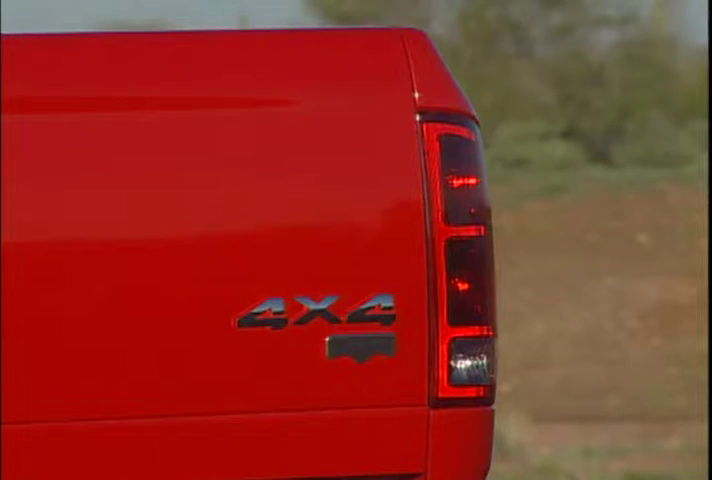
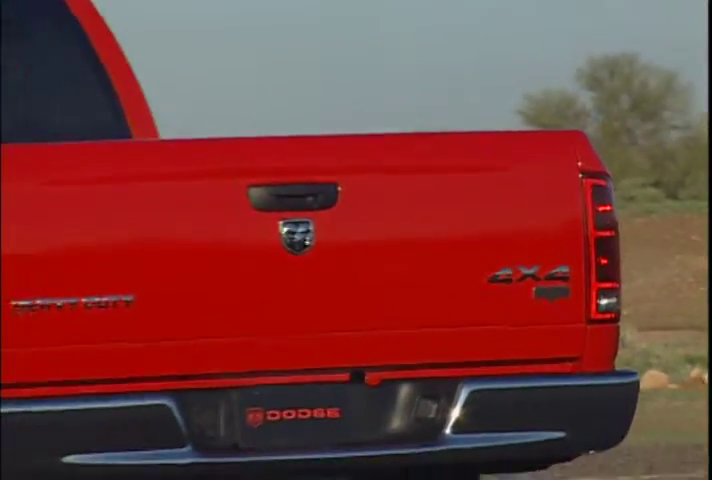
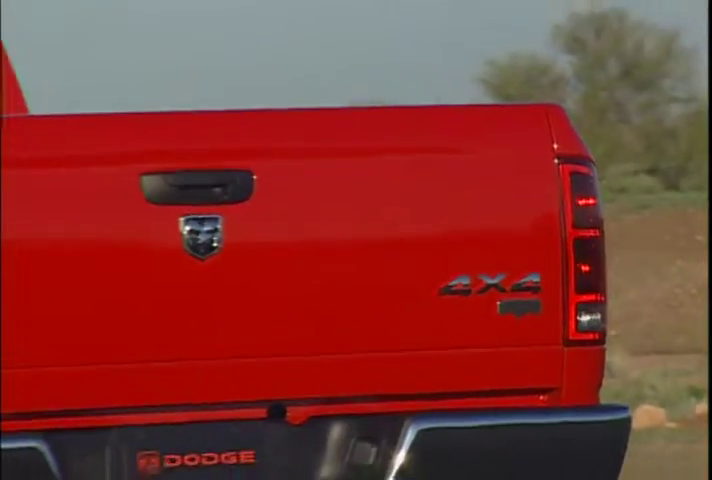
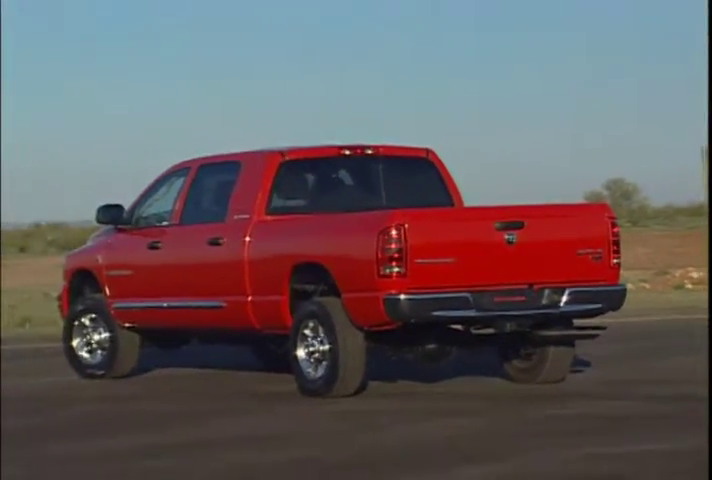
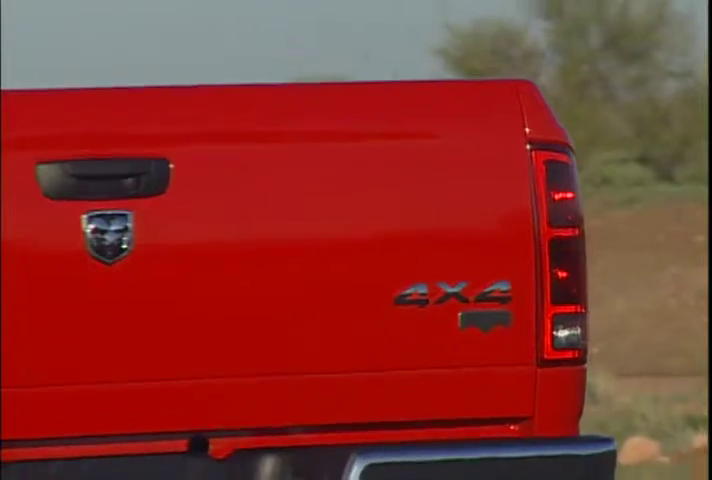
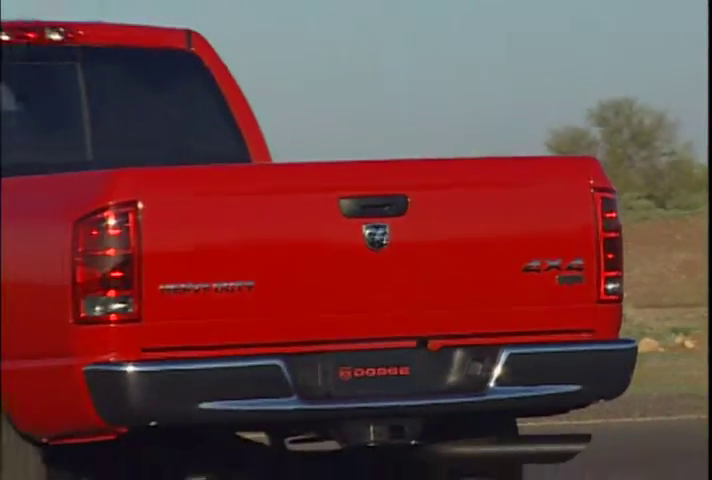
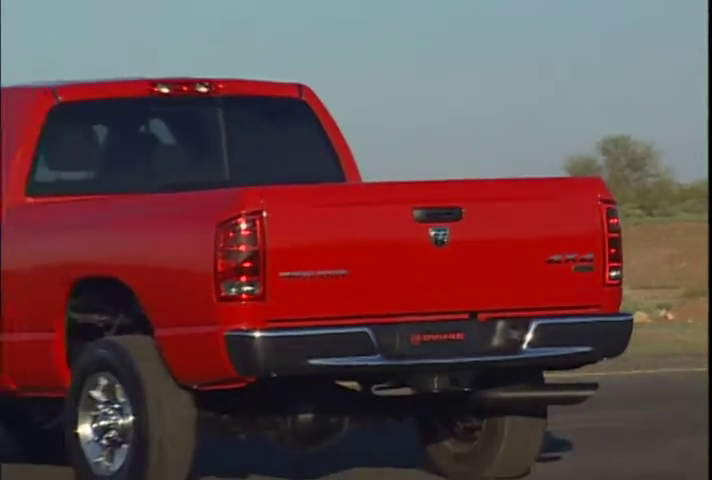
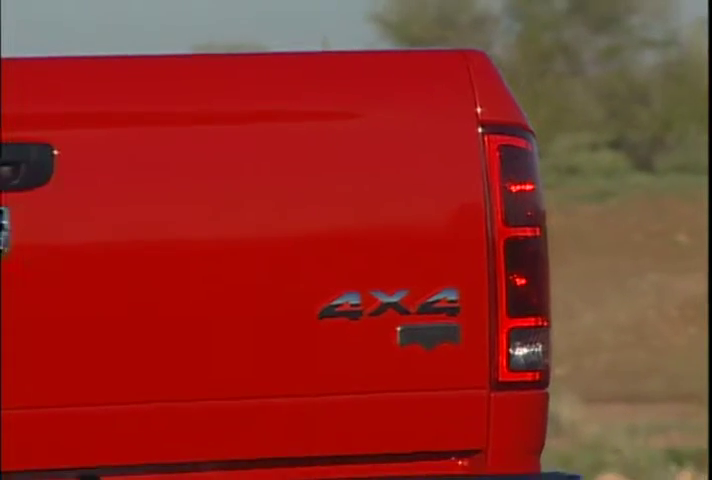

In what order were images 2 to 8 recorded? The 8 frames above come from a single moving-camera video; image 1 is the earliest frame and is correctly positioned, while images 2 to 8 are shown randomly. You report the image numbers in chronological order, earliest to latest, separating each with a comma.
8, 5, 3, 2, 6, 7, 4
